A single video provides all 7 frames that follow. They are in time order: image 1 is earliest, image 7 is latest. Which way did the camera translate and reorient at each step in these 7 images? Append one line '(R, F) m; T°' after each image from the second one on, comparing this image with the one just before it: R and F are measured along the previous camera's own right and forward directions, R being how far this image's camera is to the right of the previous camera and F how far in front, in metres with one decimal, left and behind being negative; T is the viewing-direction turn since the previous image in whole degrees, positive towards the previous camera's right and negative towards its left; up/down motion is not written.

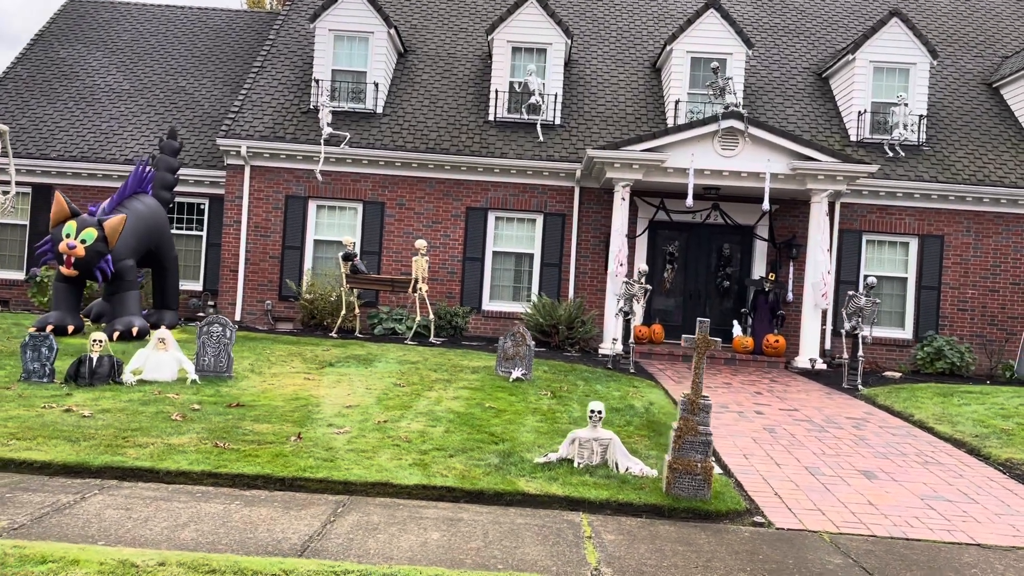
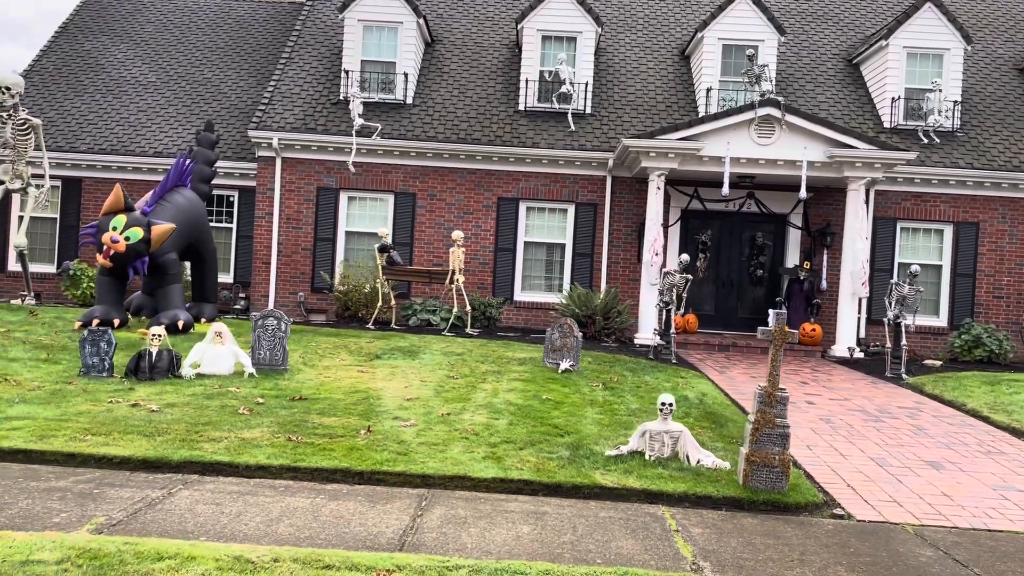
(-0.4, 0.0) m; -1°
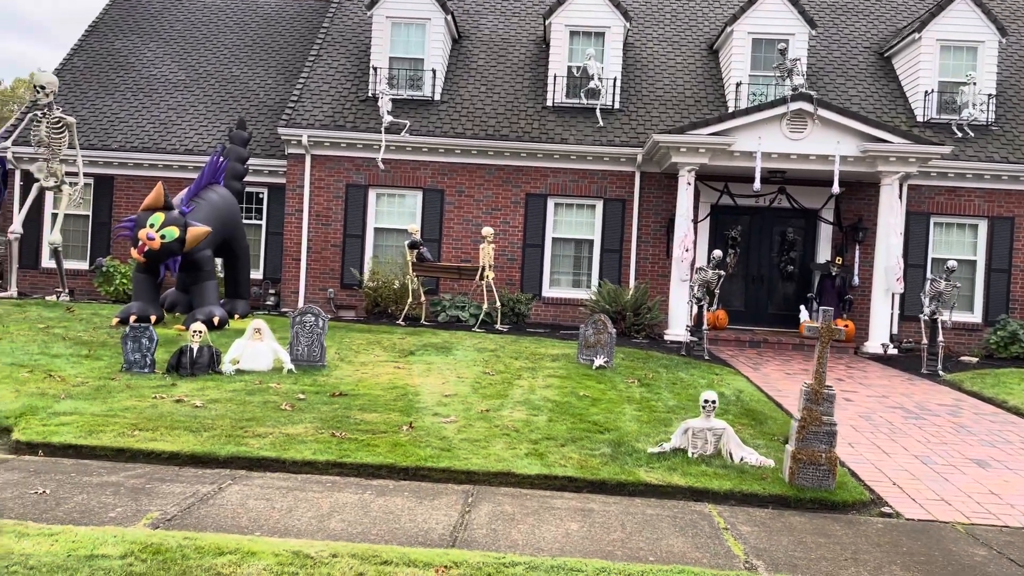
(-0.1, 0.0) m; -1°
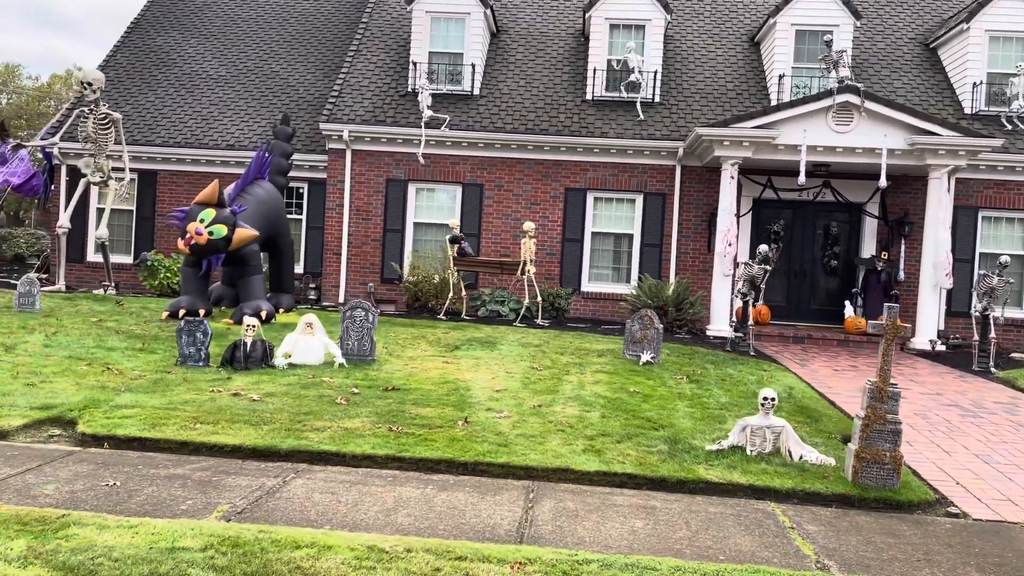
(-0.2, 0.0) m; -2°
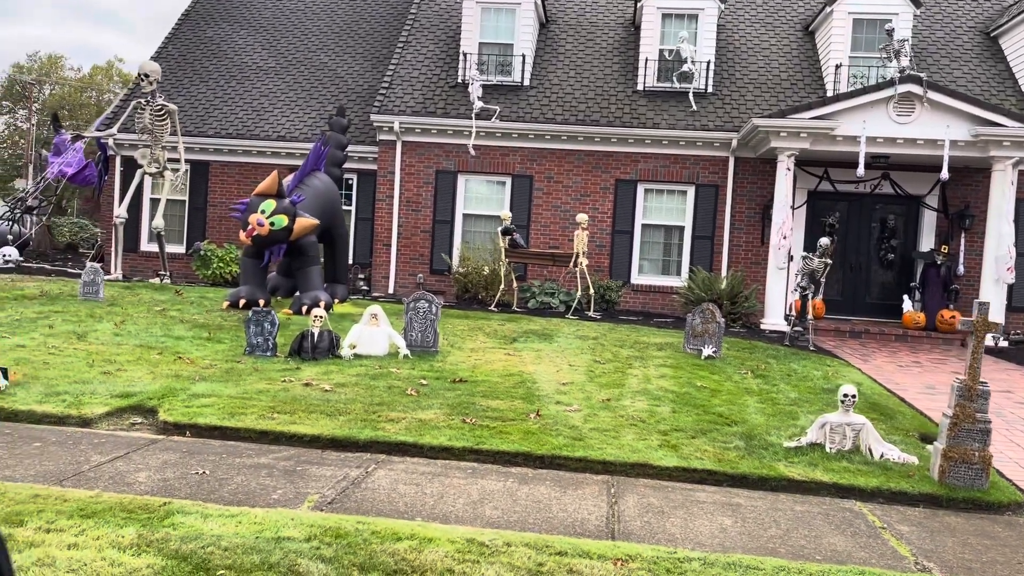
(-0.3, 0.0) m; -2°
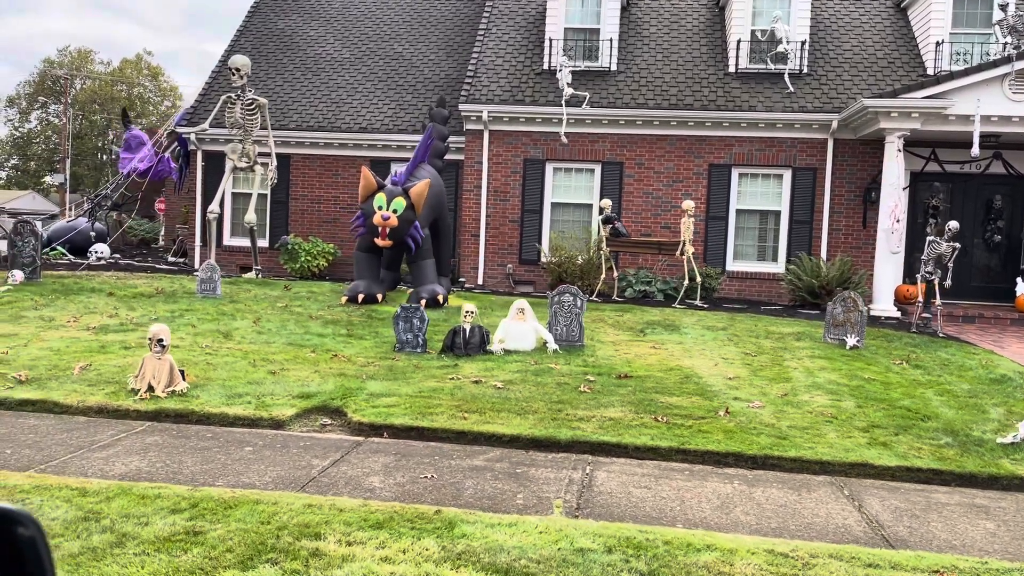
(-1.0, +0.1) m; -2°
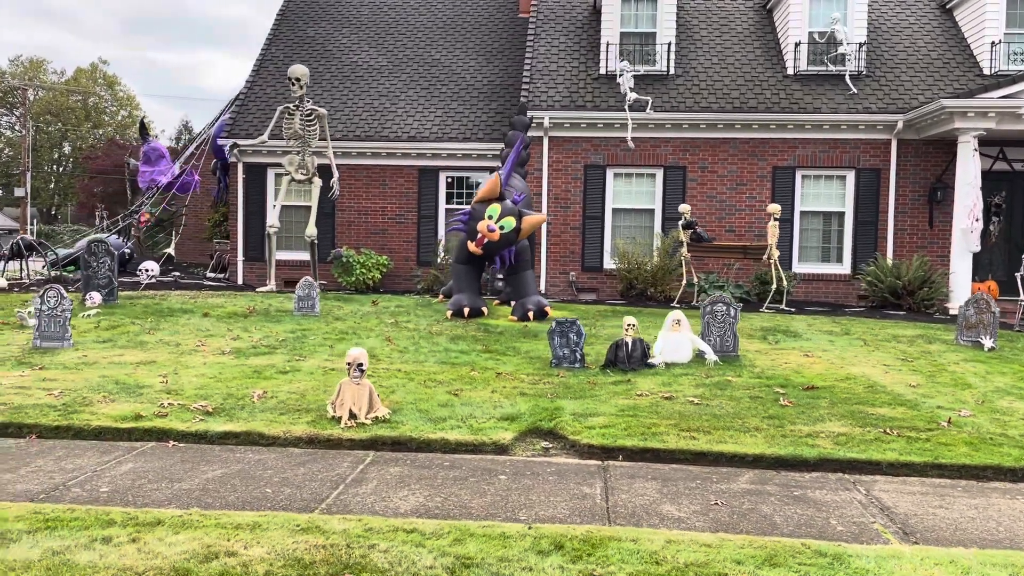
(-1.6, +0.2) m; +2°
